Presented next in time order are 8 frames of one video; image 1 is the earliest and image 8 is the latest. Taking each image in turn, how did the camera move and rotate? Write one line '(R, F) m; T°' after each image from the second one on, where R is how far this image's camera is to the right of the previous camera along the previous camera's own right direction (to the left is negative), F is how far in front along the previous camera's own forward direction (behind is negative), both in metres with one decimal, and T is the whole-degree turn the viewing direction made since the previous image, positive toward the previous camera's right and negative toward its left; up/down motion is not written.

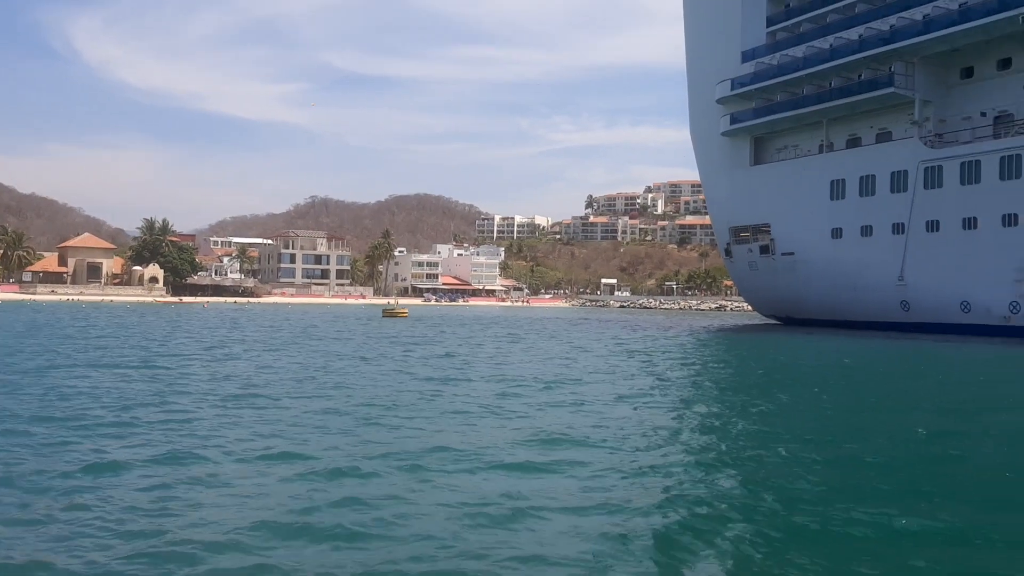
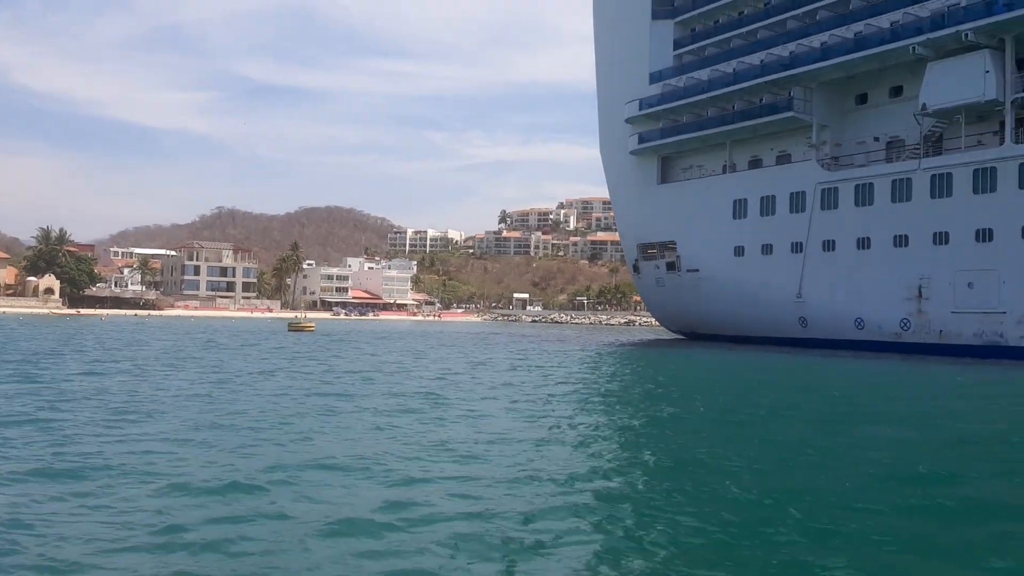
(+0.1, +0.5) m; +7°
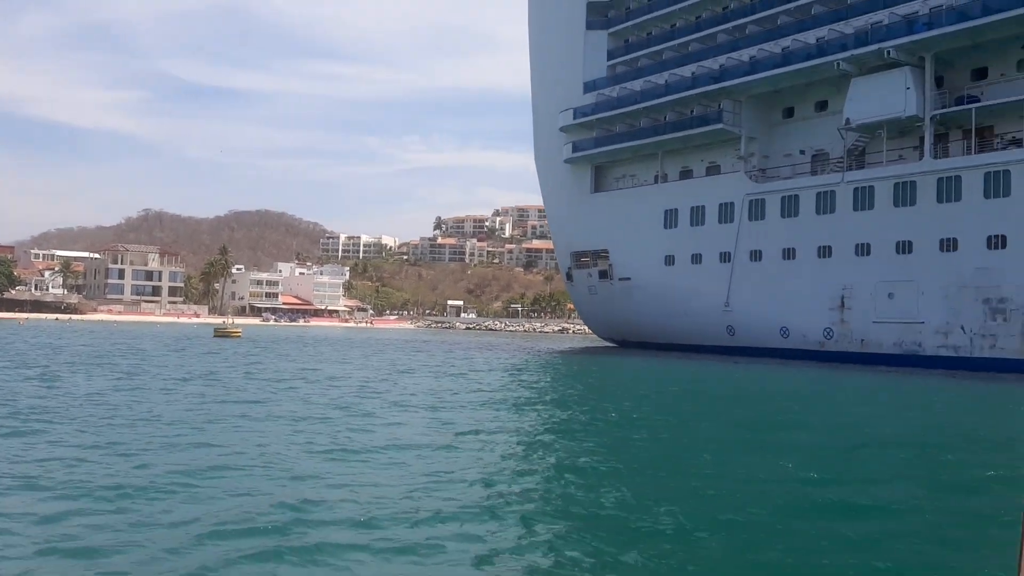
(+0.1, +0.4) m; +5°
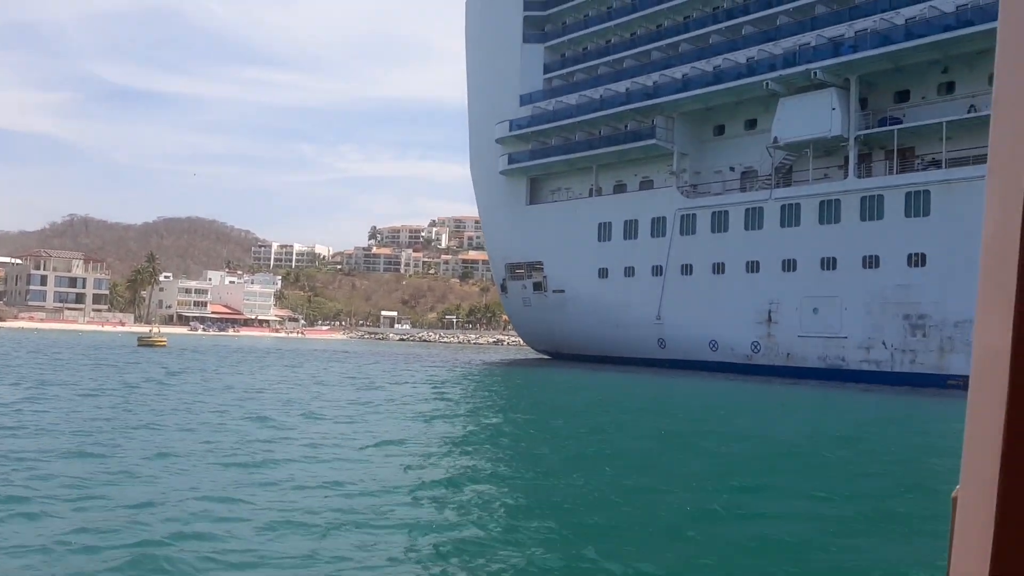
(+0.1, +0.3) m; +5°
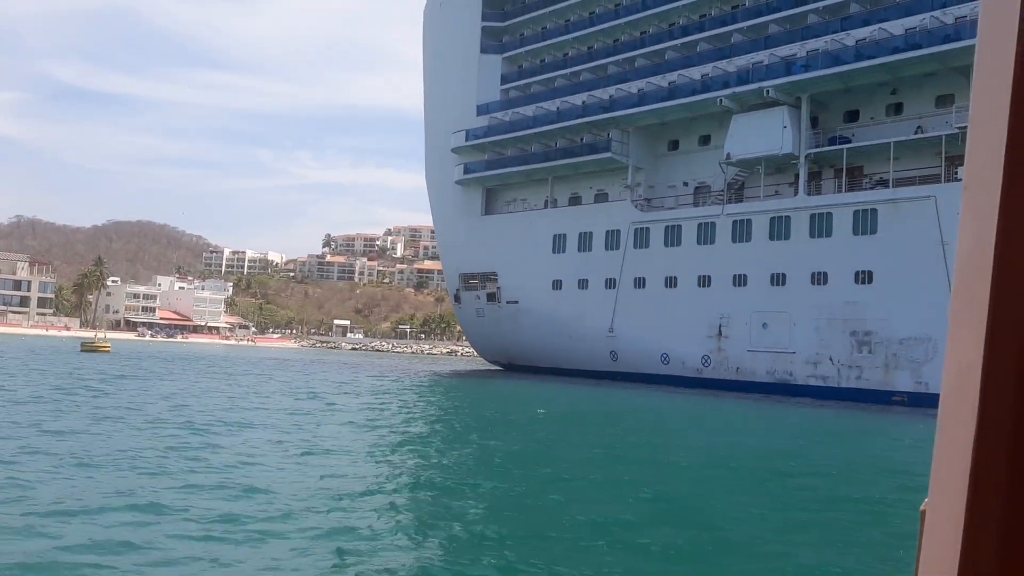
(+0.1, +0.2) m; +3°
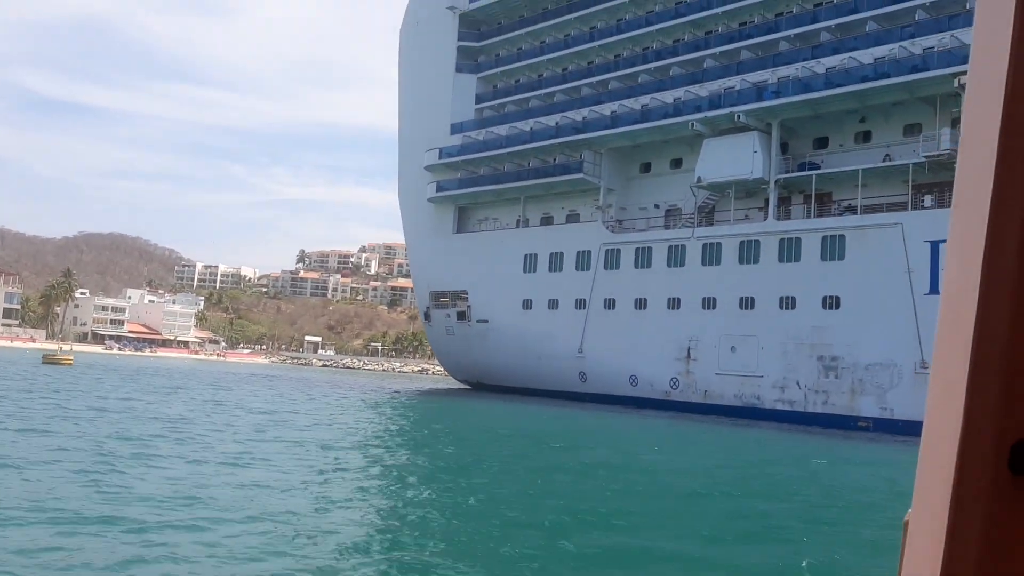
(+0.1, +0.2) m; +2°
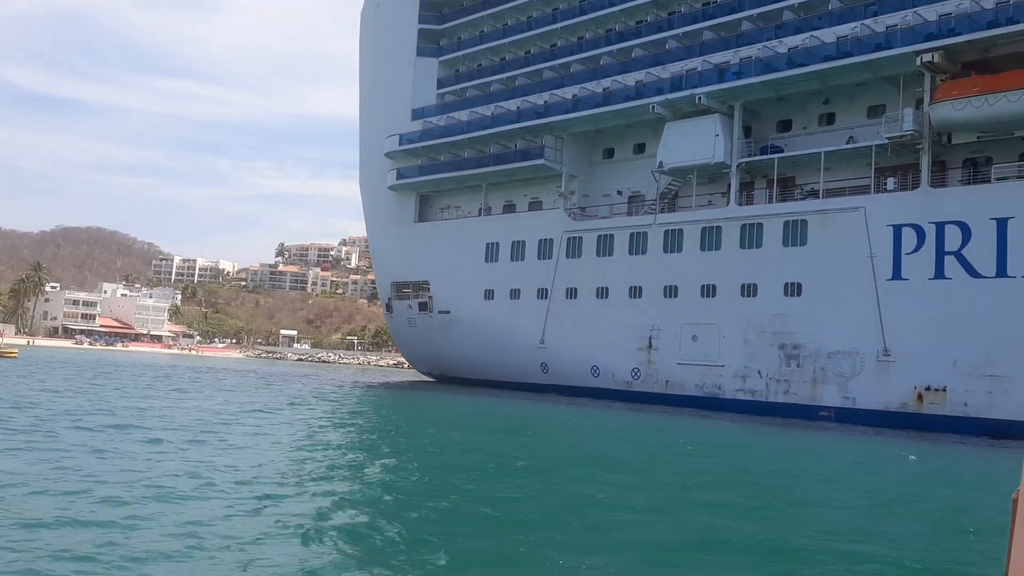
(+0.4, +0.7) m; +2°
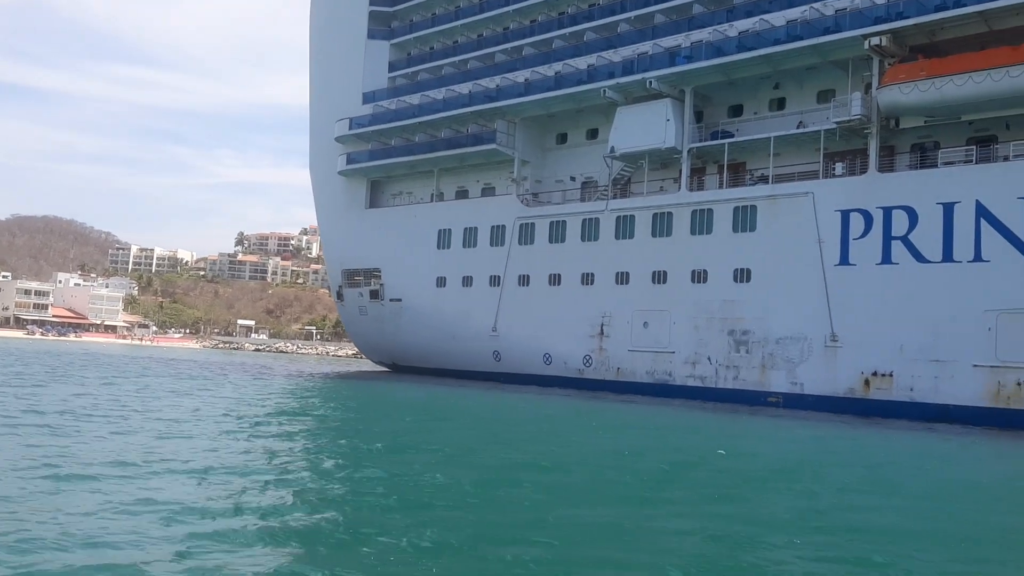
(+0.2, +0.4) m; +3°
